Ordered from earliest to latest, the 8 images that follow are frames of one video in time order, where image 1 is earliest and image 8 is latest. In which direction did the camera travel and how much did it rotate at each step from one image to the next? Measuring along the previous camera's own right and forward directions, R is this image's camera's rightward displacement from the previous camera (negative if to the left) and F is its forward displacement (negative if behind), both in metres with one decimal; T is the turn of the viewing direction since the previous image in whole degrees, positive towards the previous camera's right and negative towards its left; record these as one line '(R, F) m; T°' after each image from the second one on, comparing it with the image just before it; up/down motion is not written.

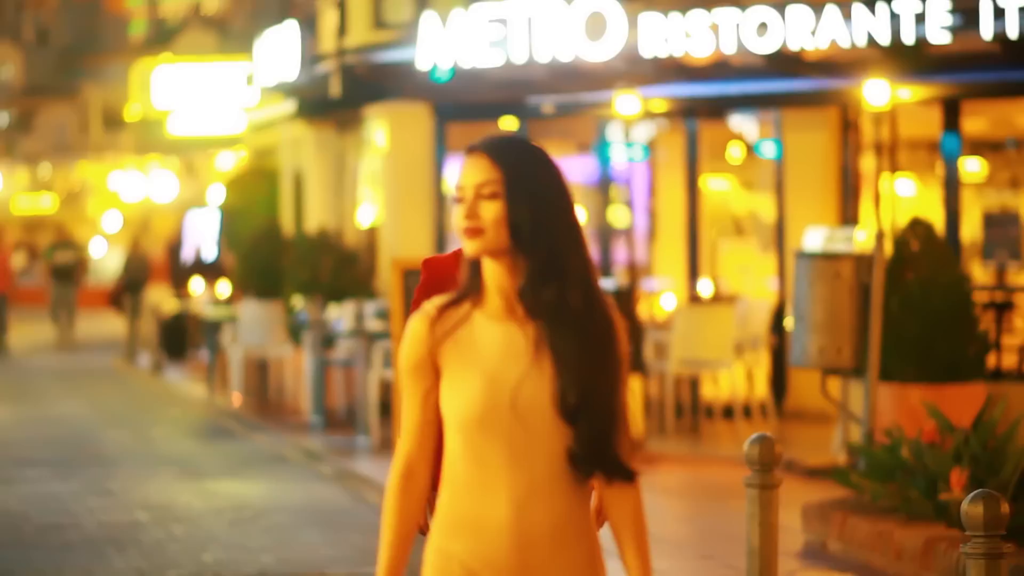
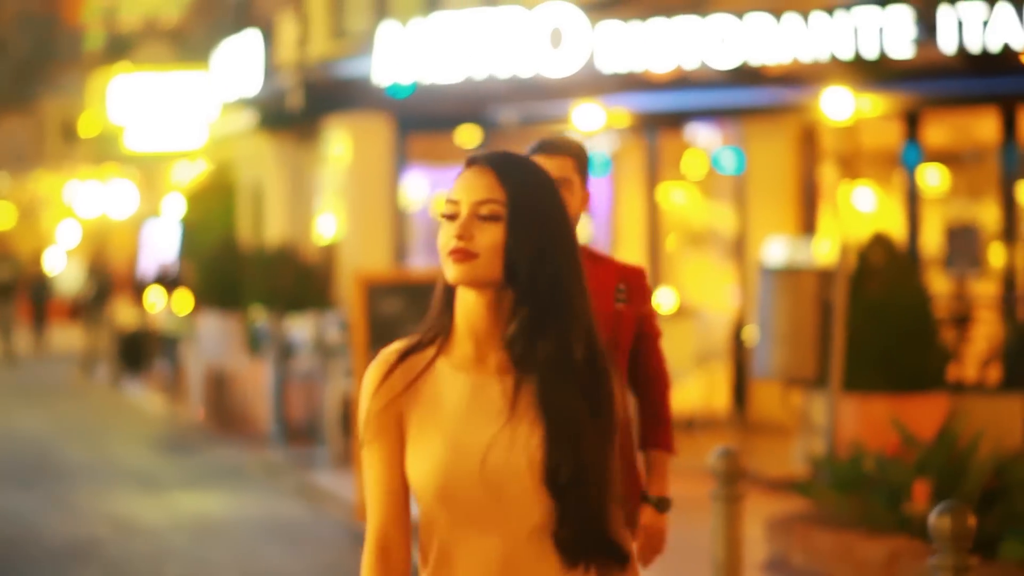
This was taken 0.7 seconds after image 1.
(0.0, 0.0) m; +1°
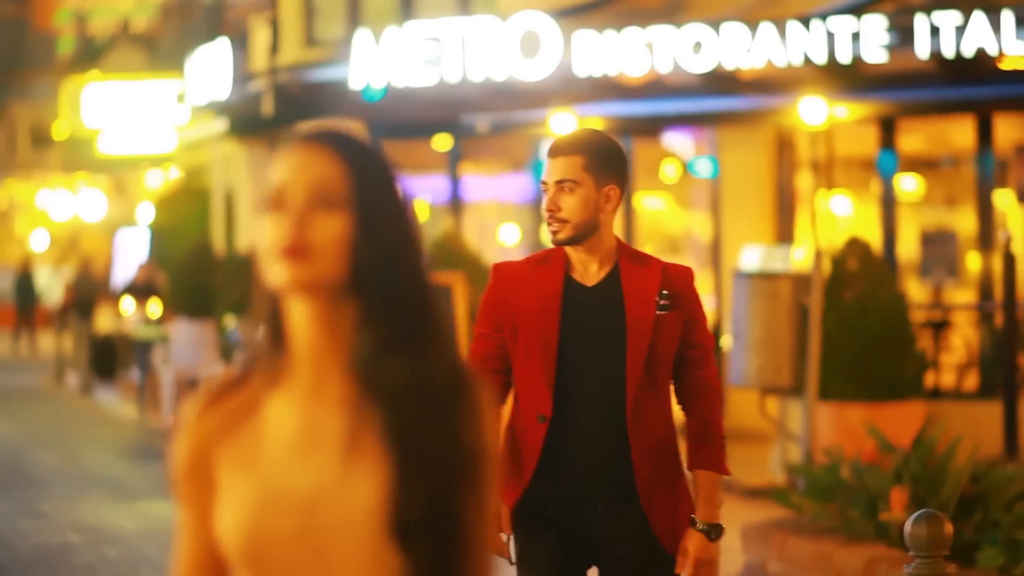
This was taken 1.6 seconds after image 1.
(0.0, +0.1) m; +1°
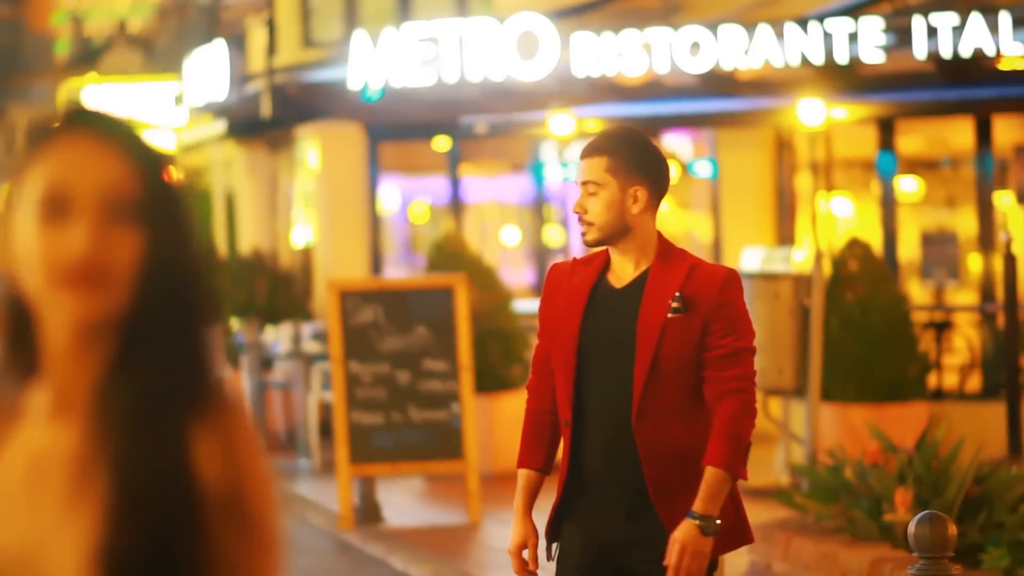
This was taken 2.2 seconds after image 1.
(-0.1, 0.0) m; 0°
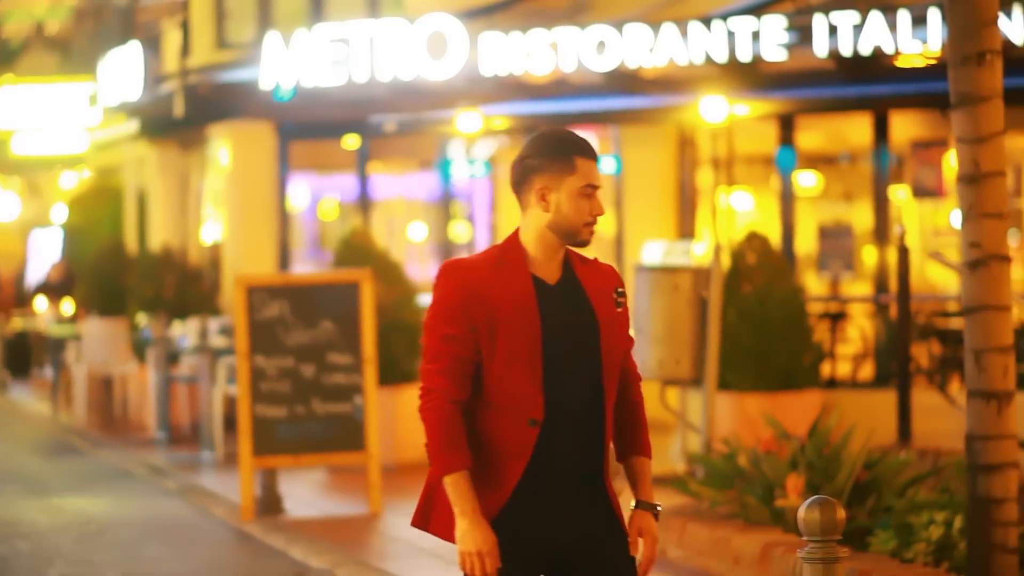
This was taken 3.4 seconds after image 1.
(+0.1, -0.3) m; +2°
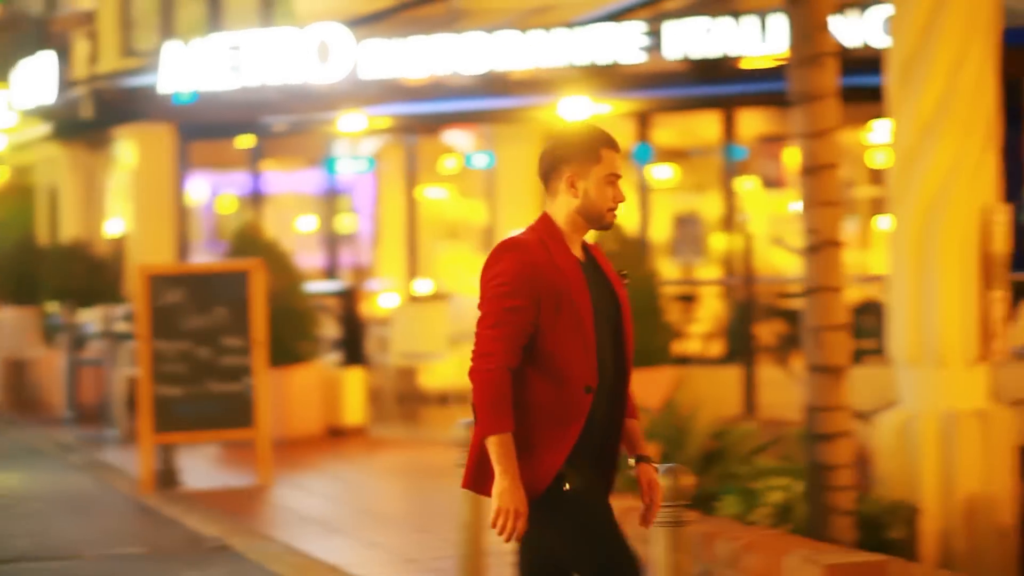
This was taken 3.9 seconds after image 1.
(-0.3, -1.1) m; +4°
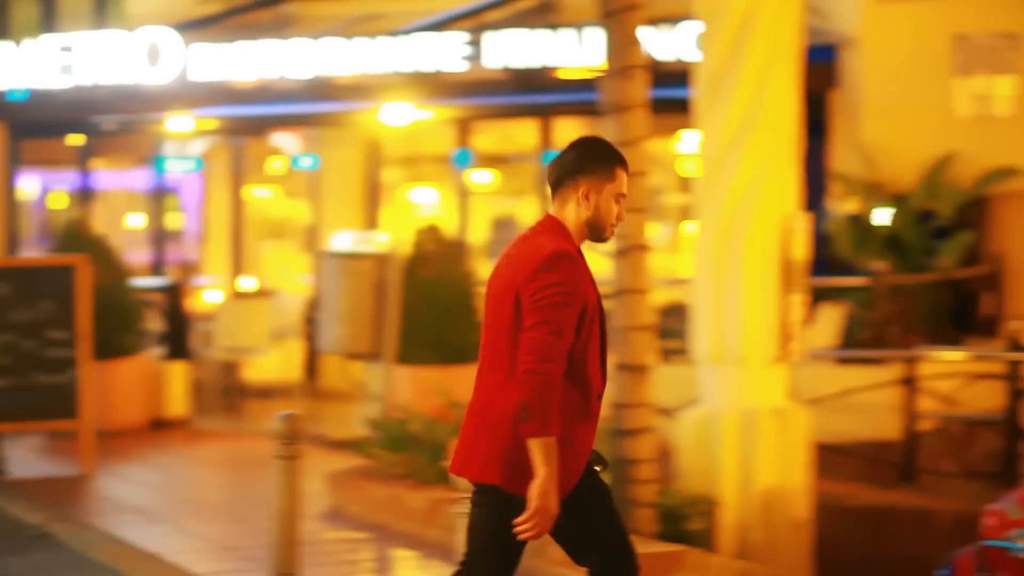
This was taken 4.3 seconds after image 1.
(+0.1, -0.5) m; +4°
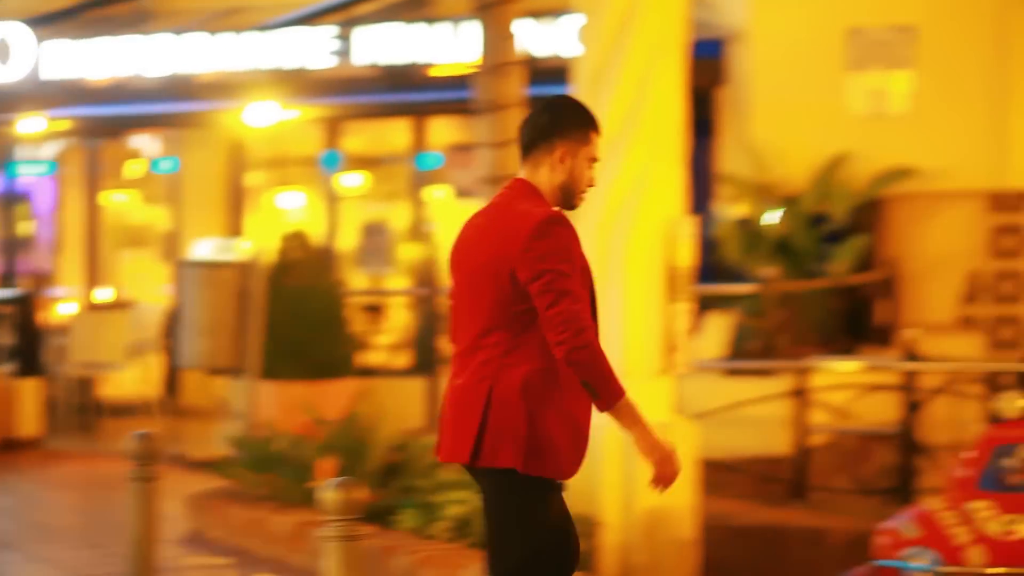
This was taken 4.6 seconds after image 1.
(+0.4, +0.8) m; +1°
